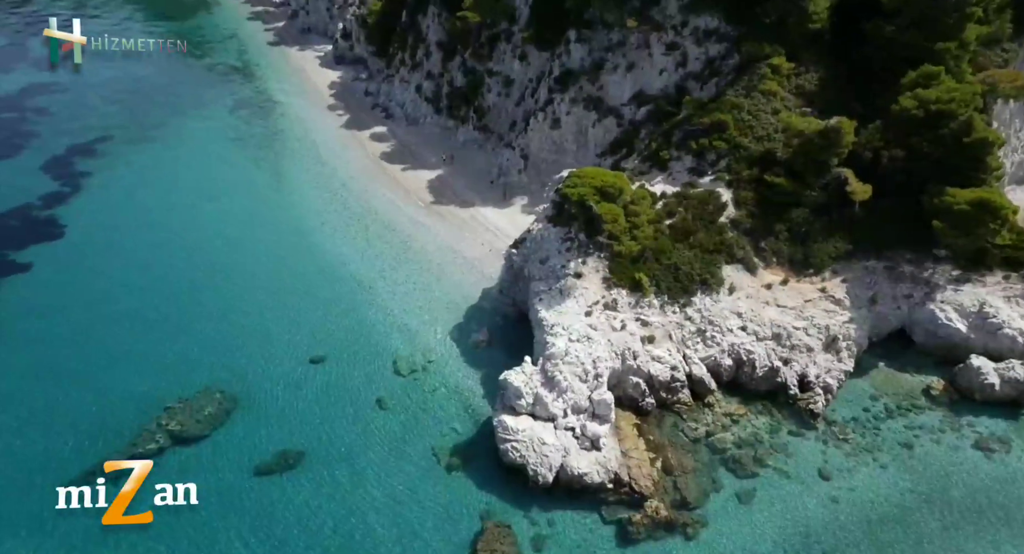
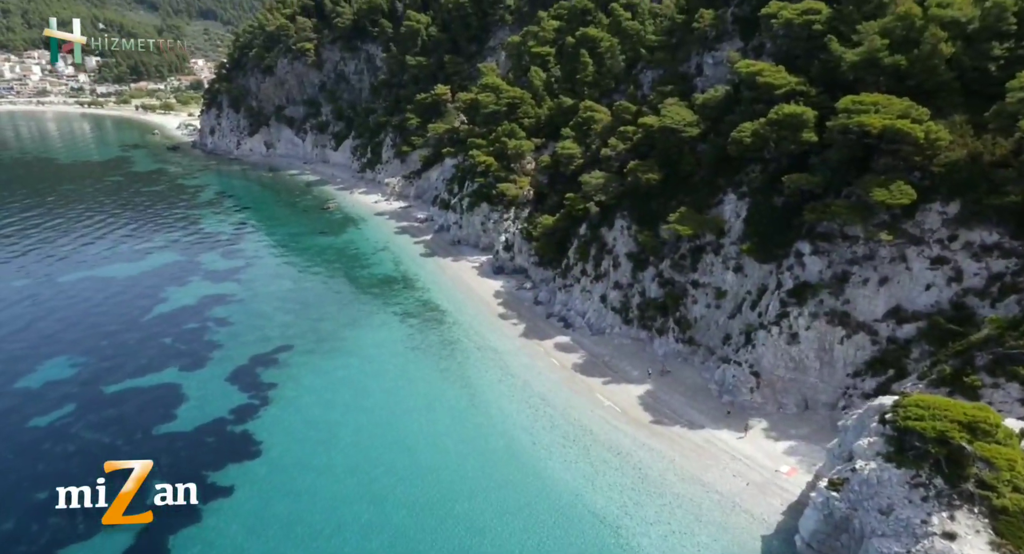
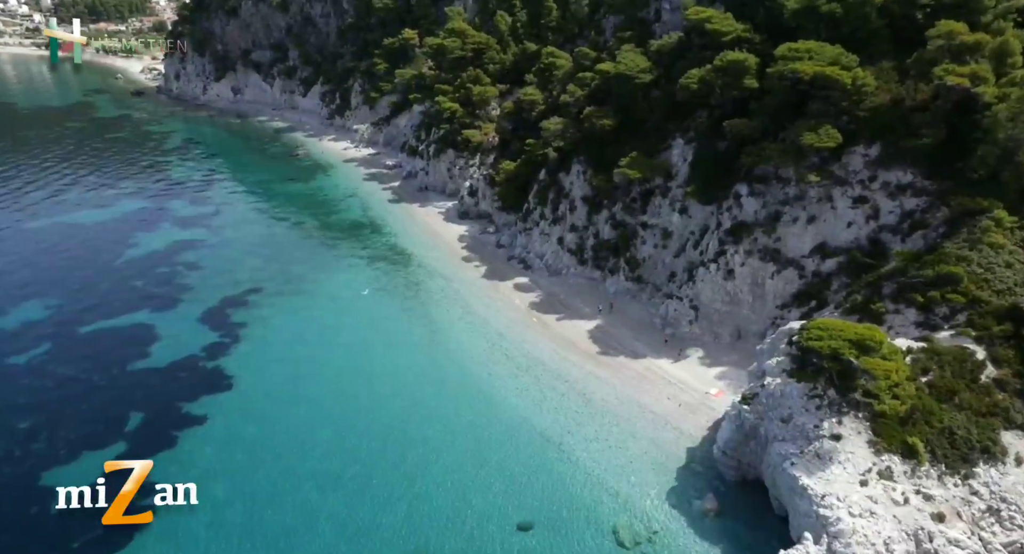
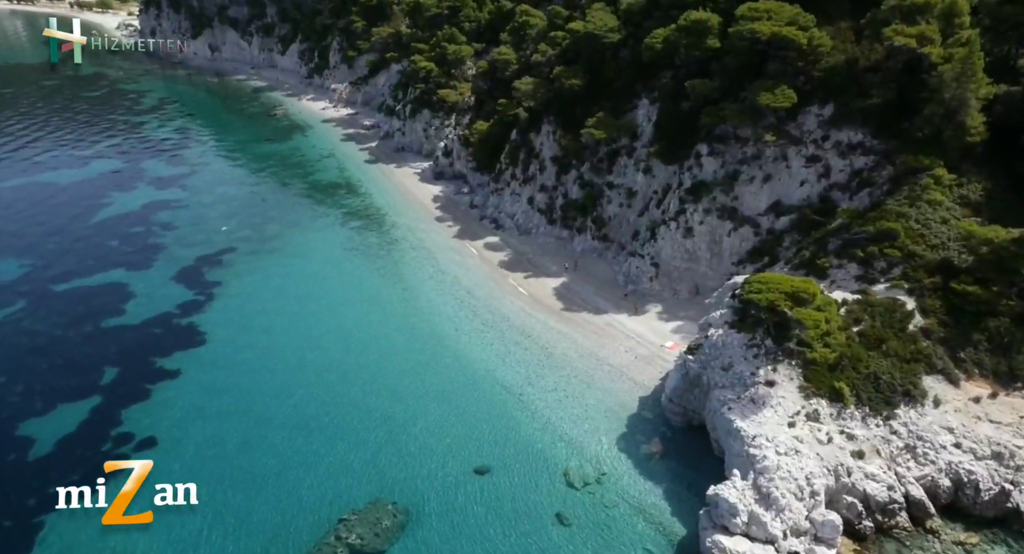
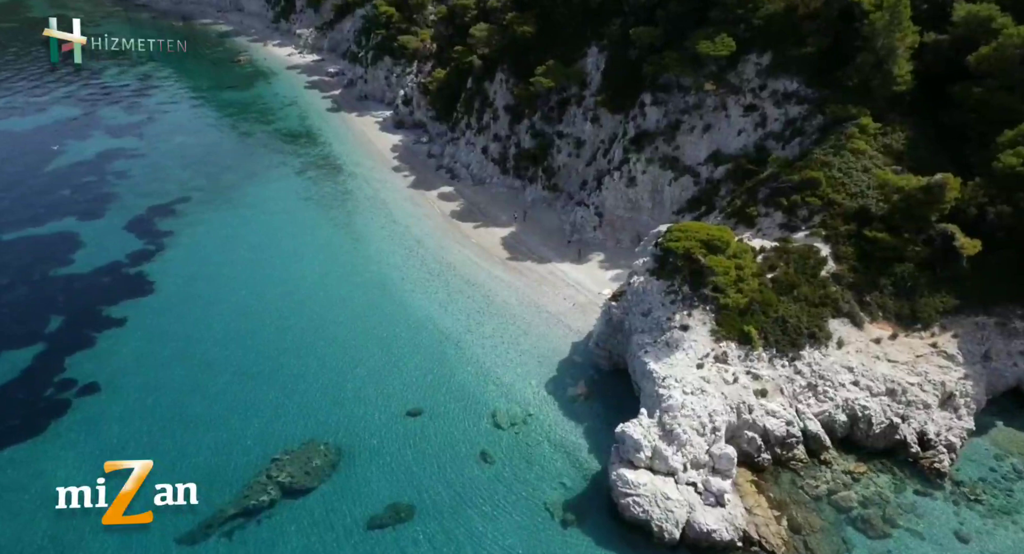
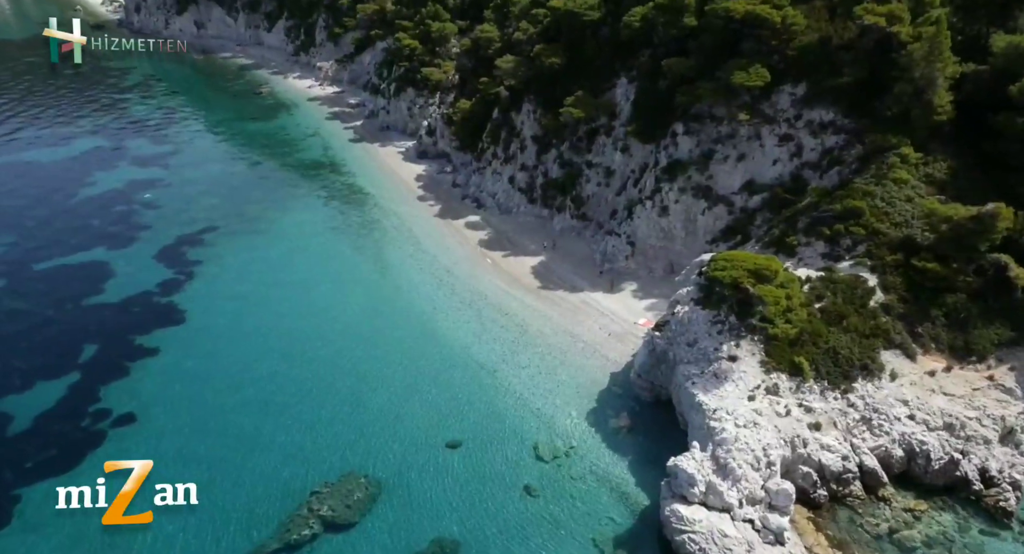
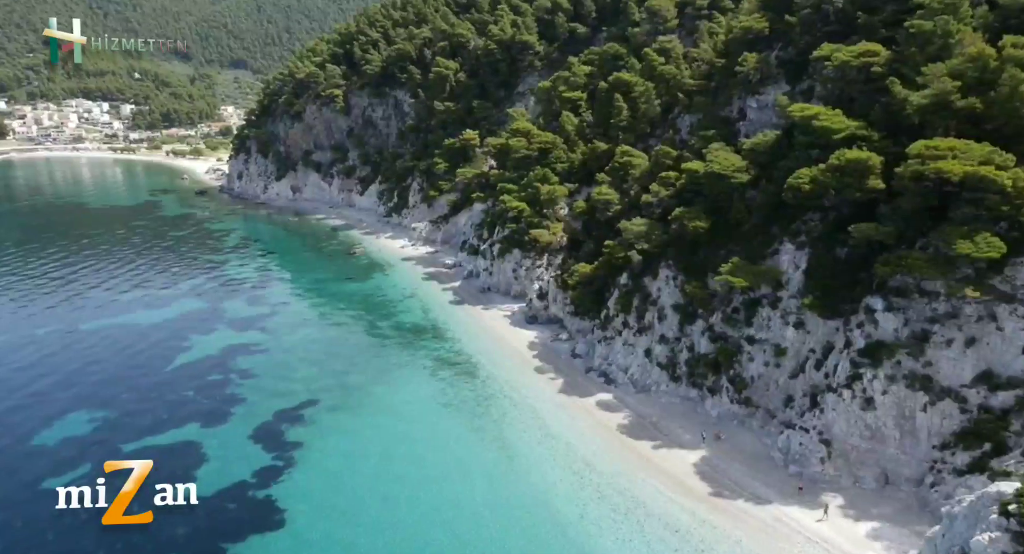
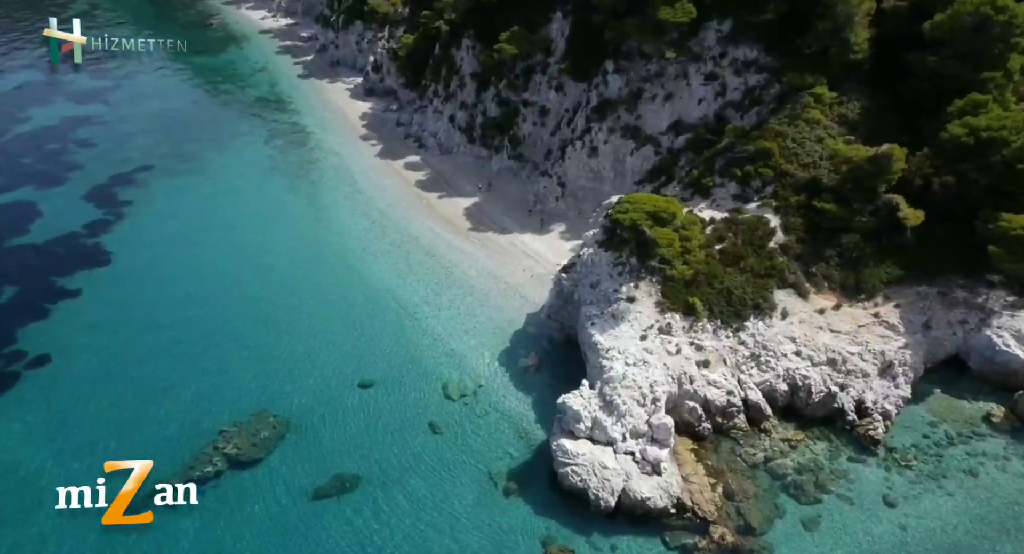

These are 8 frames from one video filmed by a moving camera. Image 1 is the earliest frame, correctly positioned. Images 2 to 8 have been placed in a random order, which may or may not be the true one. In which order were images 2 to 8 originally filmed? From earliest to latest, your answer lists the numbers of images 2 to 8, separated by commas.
8, 5, 6, 4, 3, 2, 7
